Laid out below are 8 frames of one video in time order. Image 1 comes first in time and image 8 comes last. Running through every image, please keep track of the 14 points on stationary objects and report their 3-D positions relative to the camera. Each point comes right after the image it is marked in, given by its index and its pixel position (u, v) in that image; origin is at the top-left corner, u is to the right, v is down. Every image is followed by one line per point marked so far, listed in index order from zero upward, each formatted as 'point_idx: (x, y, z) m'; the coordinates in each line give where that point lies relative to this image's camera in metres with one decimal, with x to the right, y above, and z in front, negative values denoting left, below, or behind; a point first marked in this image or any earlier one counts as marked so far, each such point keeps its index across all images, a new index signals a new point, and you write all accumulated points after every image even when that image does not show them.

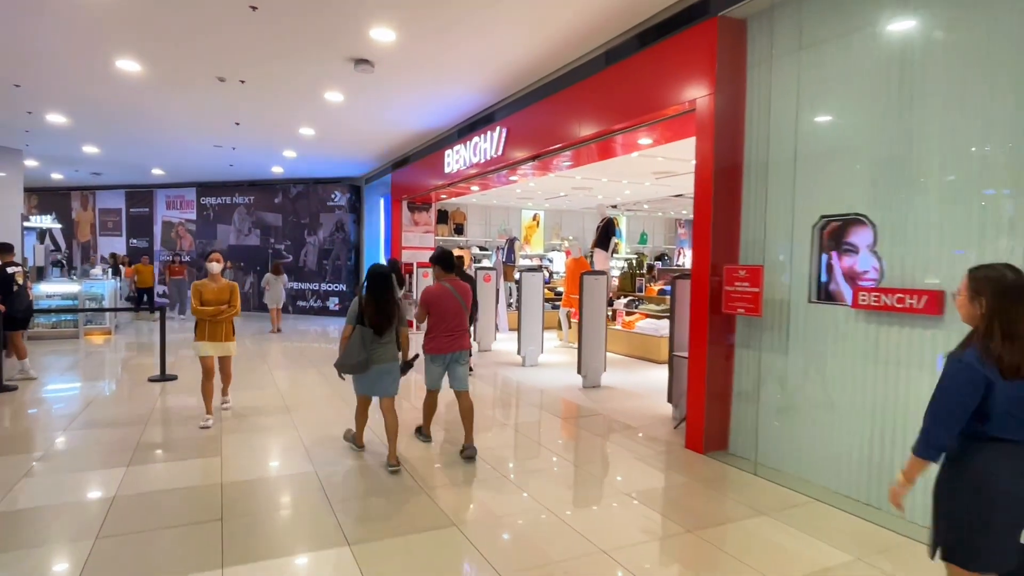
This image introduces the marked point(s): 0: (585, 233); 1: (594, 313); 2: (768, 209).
0: (+1.9, +1.5, +15.8) m
1: (+0.9, -0.3, +6.2) m
2: (+1.7, +0.5, +3.9) m
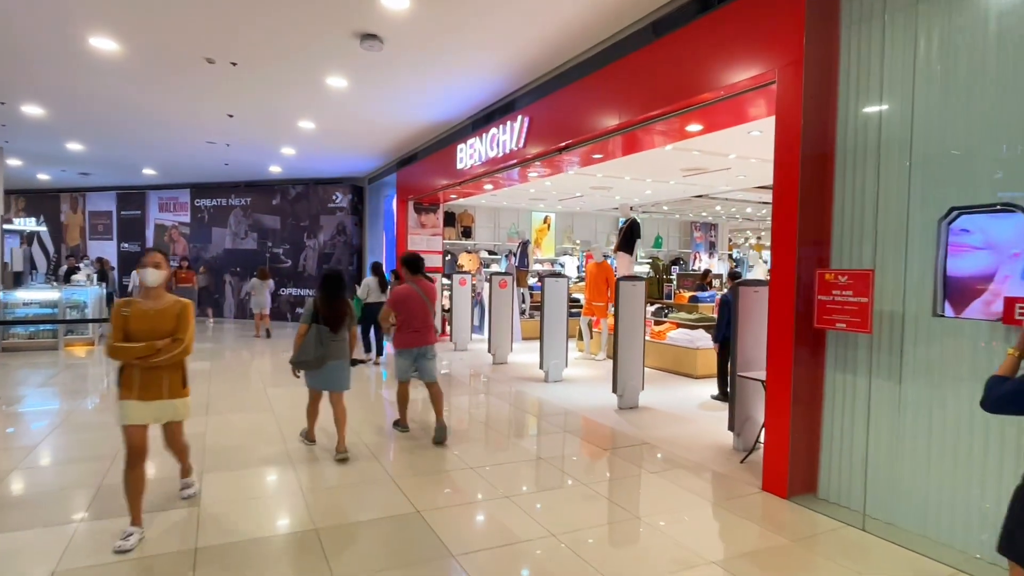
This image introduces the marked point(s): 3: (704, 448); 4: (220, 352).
0: (+2.2, +1.3, +15.1) m
1: (+1.1, -0.3, +5.5) m
2: (+1.9, +0.5, +3.2) m
3: (+1.4, -1.2, +4.5) m
4: (-4.4, -1.0, +8.9) m
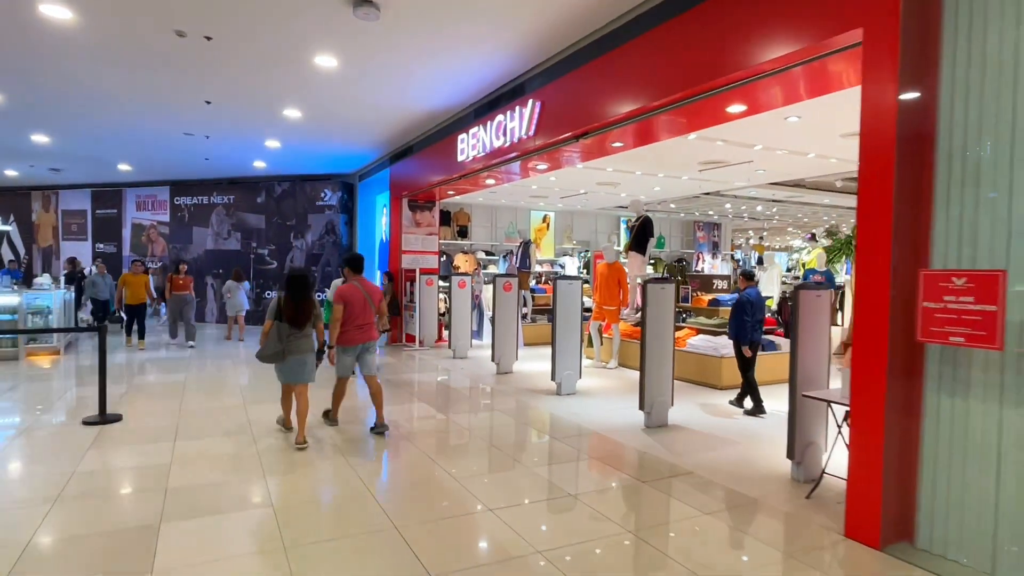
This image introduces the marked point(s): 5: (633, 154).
0: (+2.1, +1.3, +14.5) m
1: (+1.2, -0.4, +4.8) m
2: (+2.1, +0.4, +2.6) m
3: (+1.6, -1.2, +3.9) m
4: (-4.3, -1.0, +8.2) m
5: (+1.5, +1.7, +7.3) m
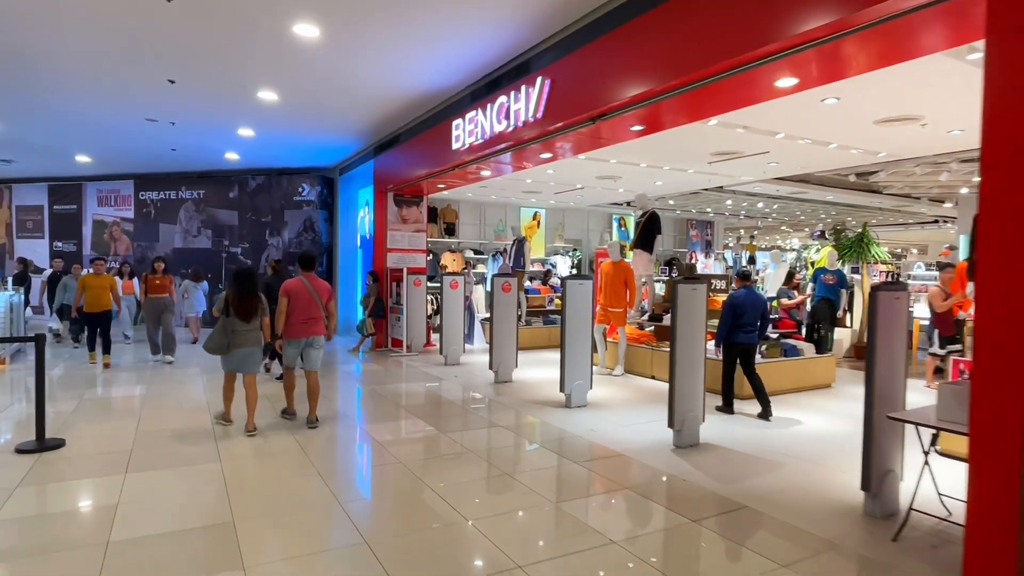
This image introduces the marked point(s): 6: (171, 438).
0: (+1.8, +1.2, +14.0) m
1: (+1.3, -0.4, +4.3) m
2: (+2.2, +0.4, +2.0) m
3: (+1.7, -1.2, +3.3) m
4: (-4.4, -1.0, +7.4) m
5: (+1.5, +1.6, +6.7) m
6: (-2.8, -1.2, +4.9) m
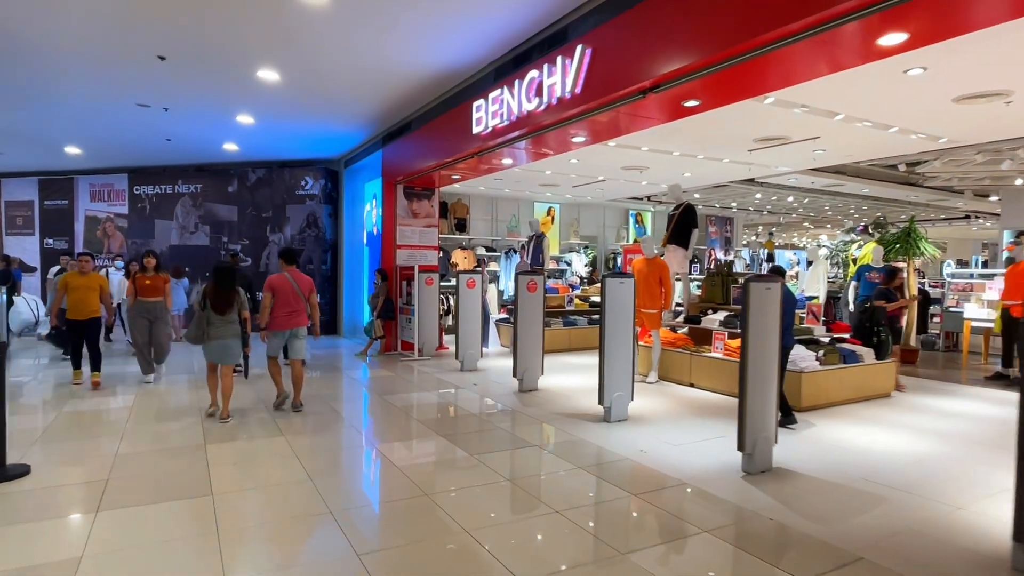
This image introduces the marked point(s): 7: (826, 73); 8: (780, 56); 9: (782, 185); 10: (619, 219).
0: (+2.1, +1.3, +13.3) m
1: (+1.5, -0.4, +3.7) m
2: (+2.5, +0.4, +1.4) m
3: (+1.9, -1.2, +2.7) m
4: (-4.1, -1.0, +6.8) m
5: (+1.7, +1.7, +6.1) m
6: (-2.5, -1.2, +4.2) m
7: (+2.1, +1.5, +3.9) m
8: (+1.7, +1.4, +3.5) m
9: (+4.4, +1.7, +9.8) m
10: (+2.4, +1.6, +13.5) m
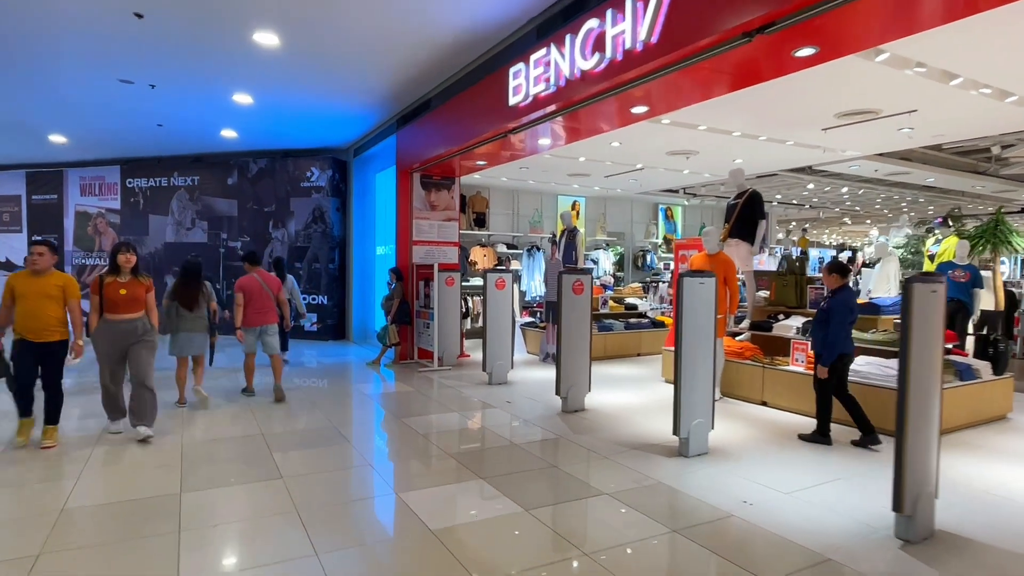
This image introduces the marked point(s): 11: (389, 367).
0: (+2.5, +1.3, +12.4) m
1: (+1.9, -0.4, +2.7) m
2: (+2.8, +0.4, +0.4) m
3: (+2.3, -1.2, +1.7) m
4: (-3.7, -1.0, +5.9) m
5: (+2.1, +1.6, +5.1) m
6: (-2.2, -1.2, +3.3) m
7: (+2.4, +1.4, +3.0) m
8: (+2.1, +1.4, +2.5) m
9: (+4.8, +1.7, +8.8) m
10: (+2.9, +1.6, +12.5) m
11: (-1.5, -1.0, +7.4) m
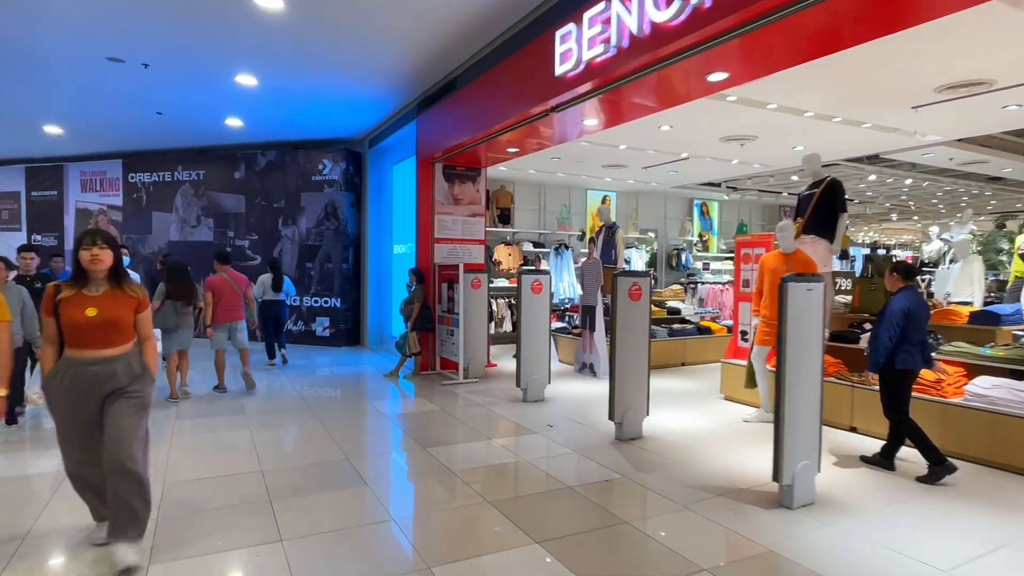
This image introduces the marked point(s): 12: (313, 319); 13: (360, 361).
0: (+3.0, +1.2, +11.5) m
1: (+2.2, -0.4, +1.9) m
2: (+3.0, +0.4, -0.4) m
3: (+2.5, -1.3, +0.9) m
4: (-3.4, -1.1, +5.2) m
5: (+2.4, +1.6, +4.3) m
6: (-1.9, -1.3, +2.6) m
7: (+2.7, +1.4, +2.1) m
8: (+2.3, +1.4, +1.7) m
9: (+5.2, +1.7, +7.9) m
10: (+3.3, +1.5, +11.6) m
11: (-1.2, -1.0, +6.7) m
12: (-3.2, -0.5, +9.4) m
13: (-2.1, -1.0, +8.1) m
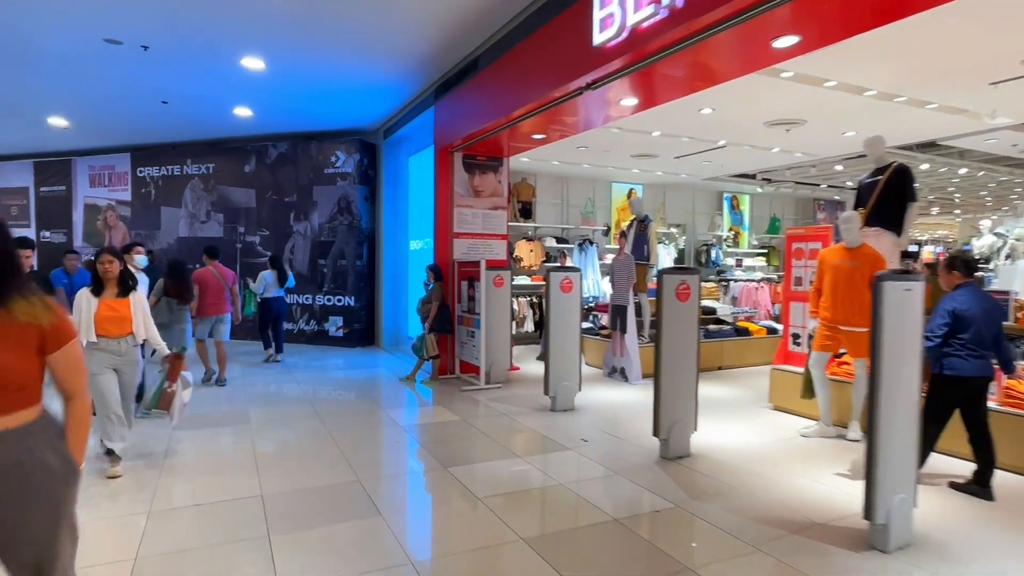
0: (+3.4, +1.3, +11.0) m
1: (+2.3, -0.4, +1.3) m
2: (+3.1, +0.4, -1.0) m
3: (+2.6, -1.3, +0.4) m
4: (-3.2, -1.1, +4.8) m
5: (+2.6, +1.6, +3.8) m
6: (-1.8, -1.3, +2.2) m
7: (+2.9, +1.4, +1.6) m
8: (+2.5, +1.3, +1.2) m
9: (+5.5, +1.7, +7.3) m
10: (+3.7, +1.6, +11.1) m
11: (-0.9, -1.0, +6.3) m
12: (-2.8, -0.5, +9.0) m
13: (-1.8, -1.0, +7.6) m
